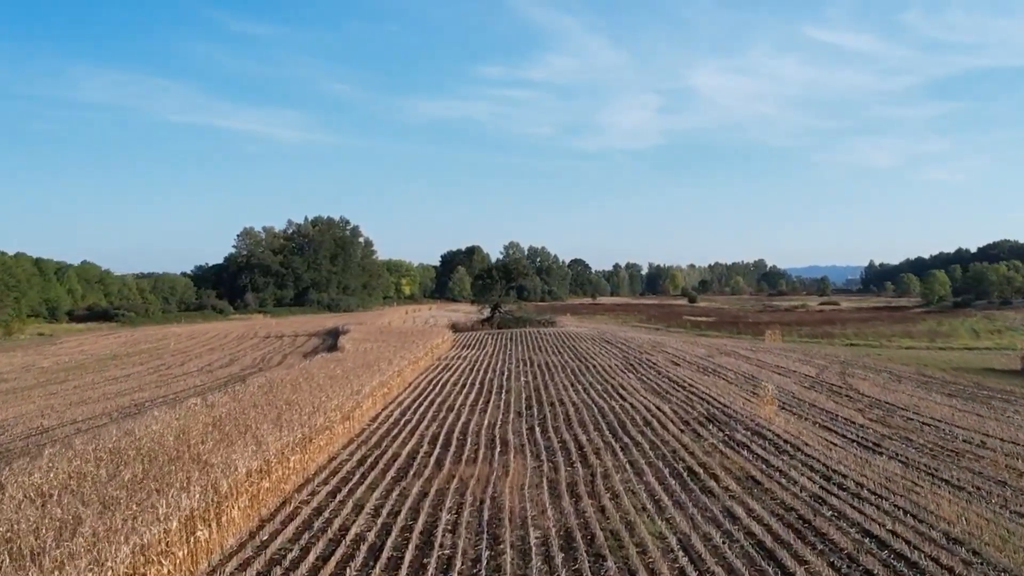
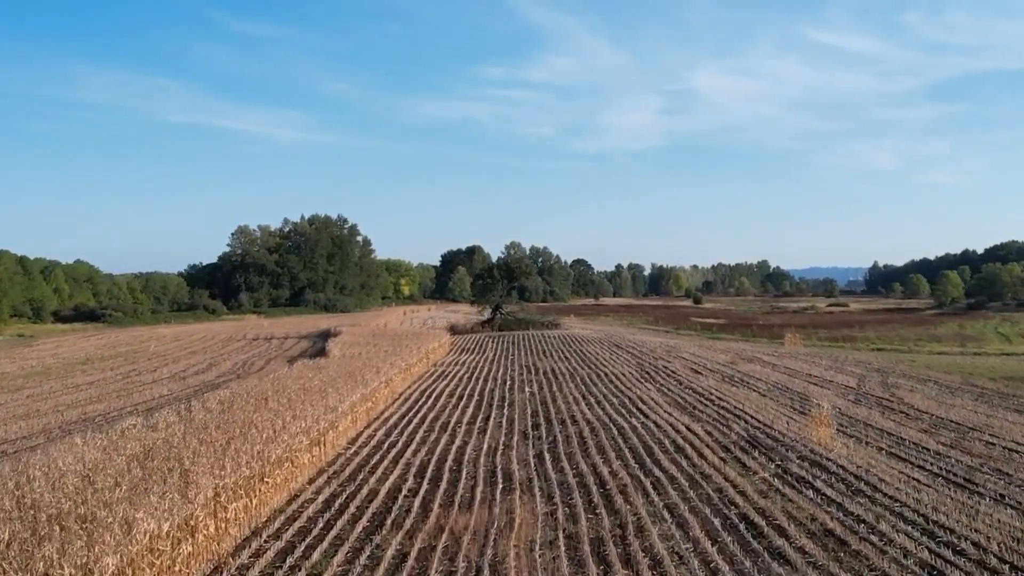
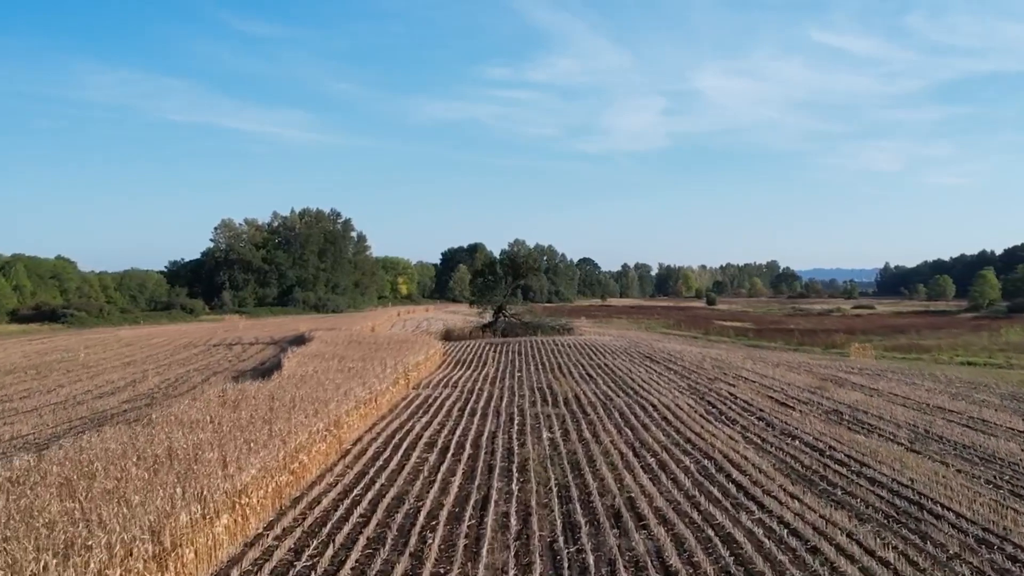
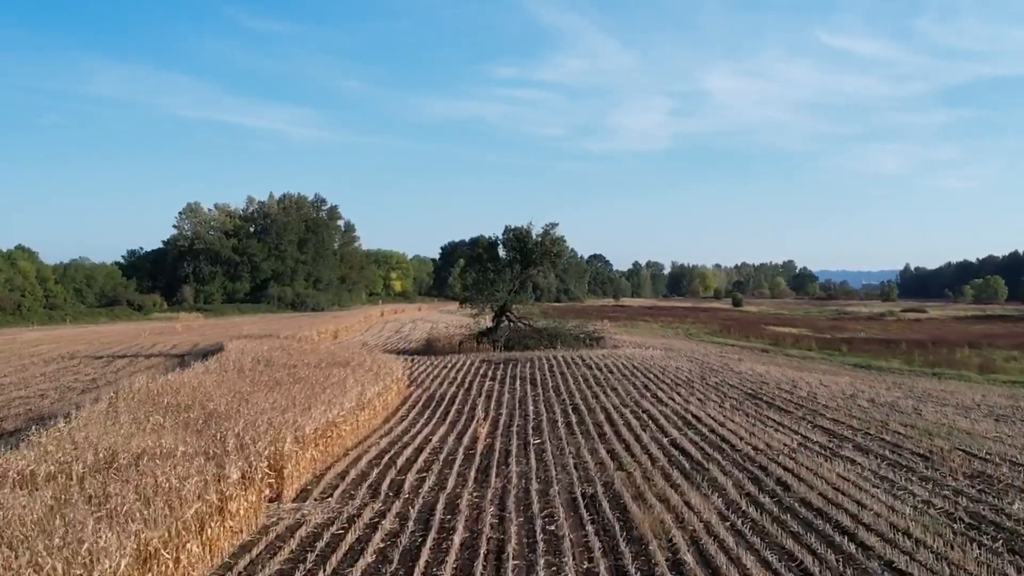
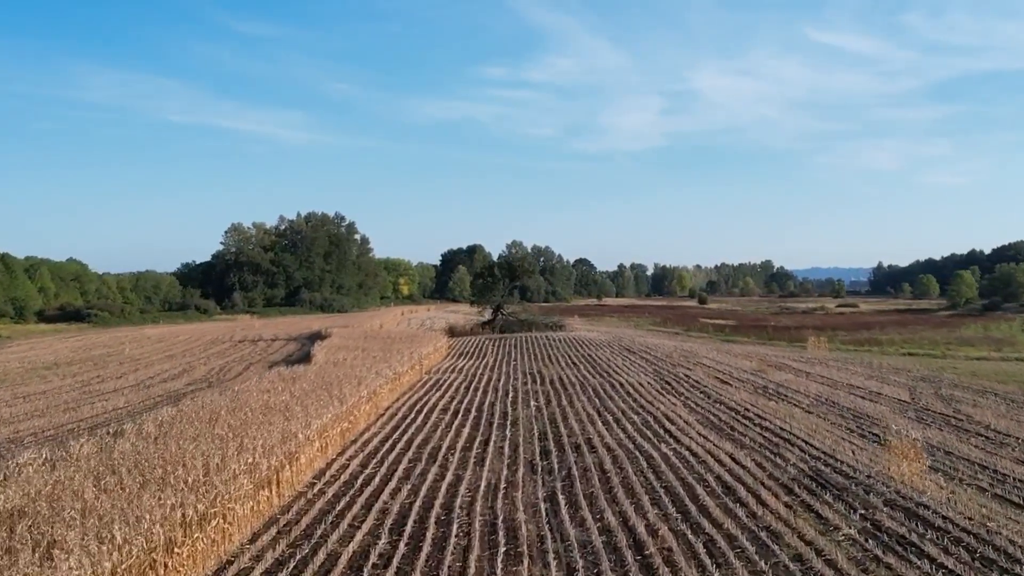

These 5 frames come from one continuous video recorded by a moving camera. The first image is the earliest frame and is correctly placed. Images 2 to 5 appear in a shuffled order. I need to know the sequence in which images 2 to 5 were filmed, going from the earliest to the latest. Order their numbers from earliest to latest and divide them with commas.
2, 5, 3, 4
